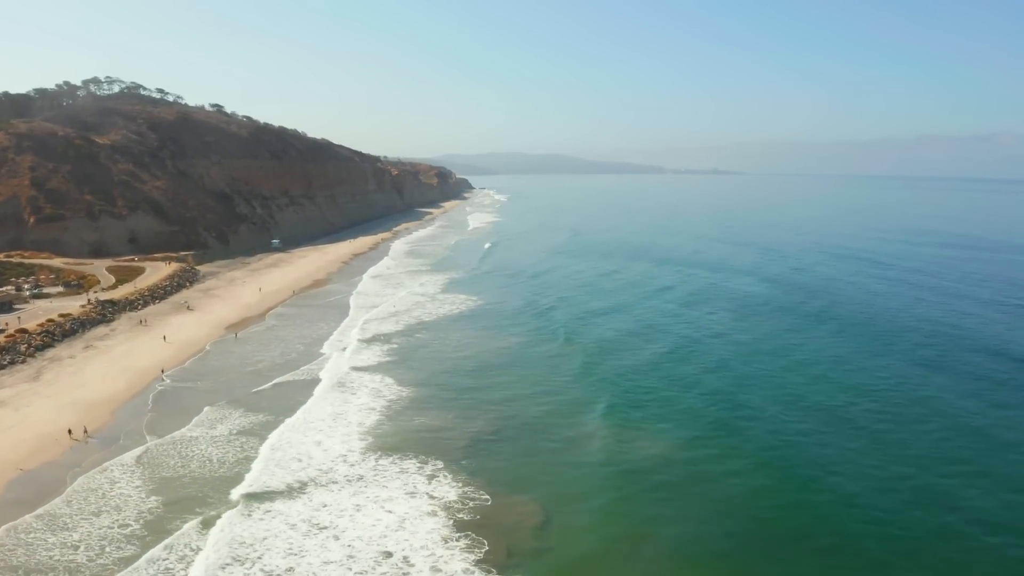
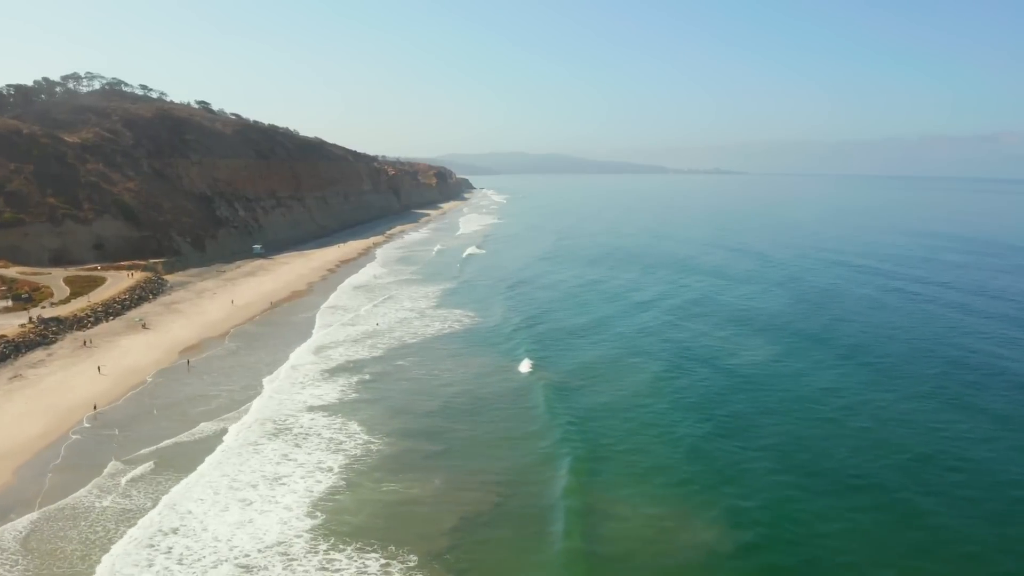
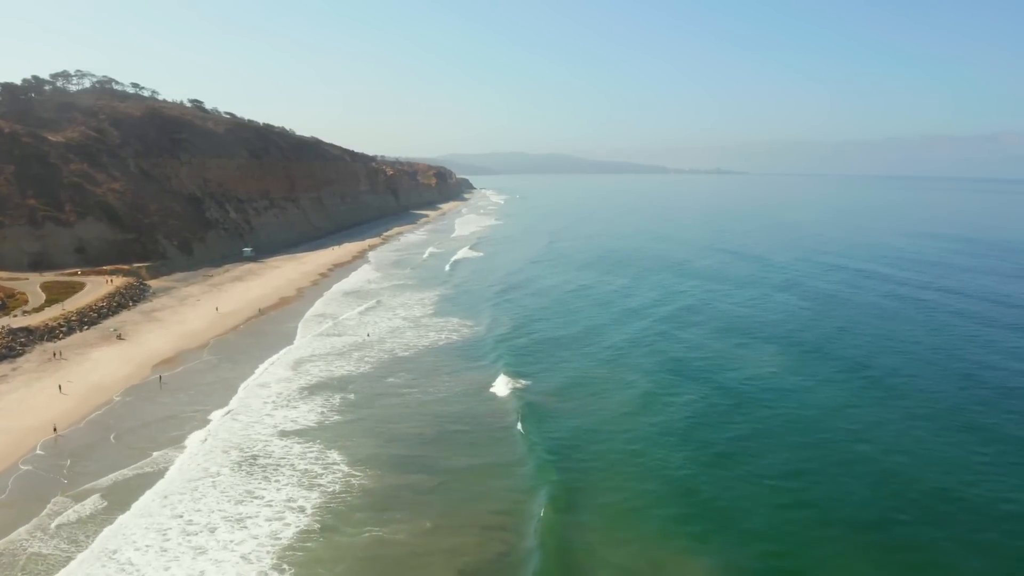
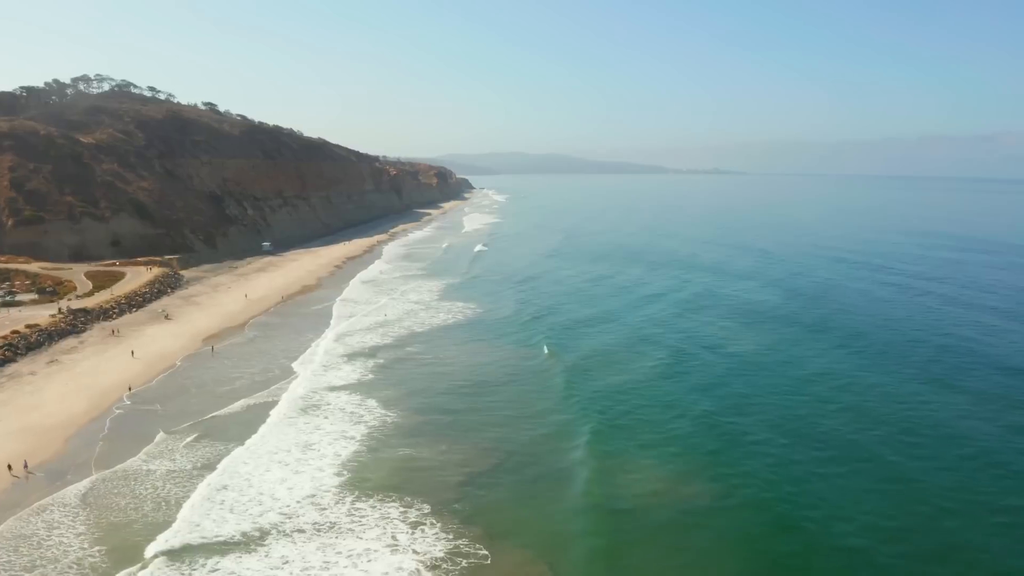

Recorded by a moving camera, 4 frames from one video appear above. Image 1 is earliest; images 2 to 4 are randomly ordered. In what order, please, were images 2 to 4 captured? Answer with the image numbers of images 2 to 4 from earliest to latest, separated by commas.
4, 2, 3
